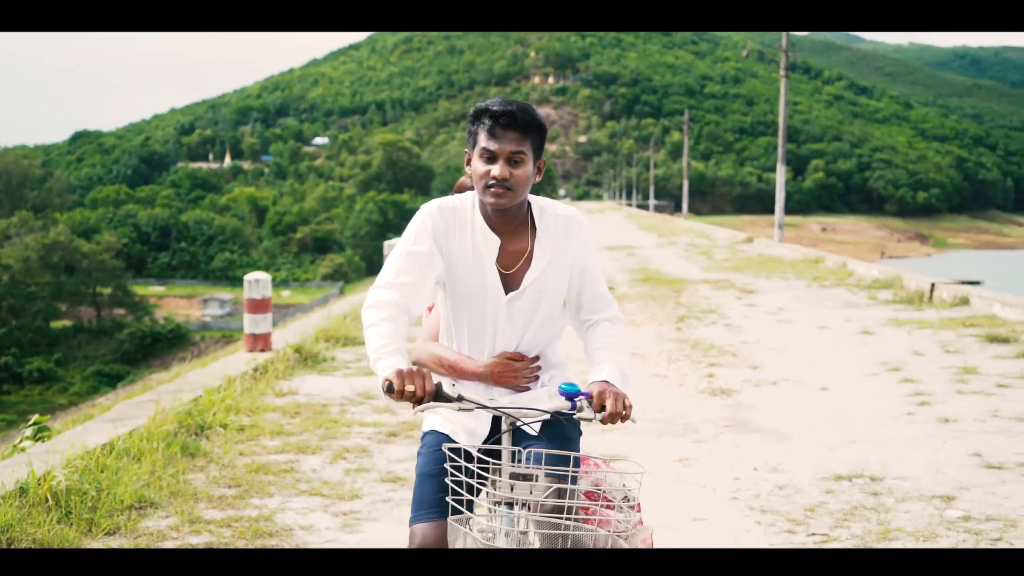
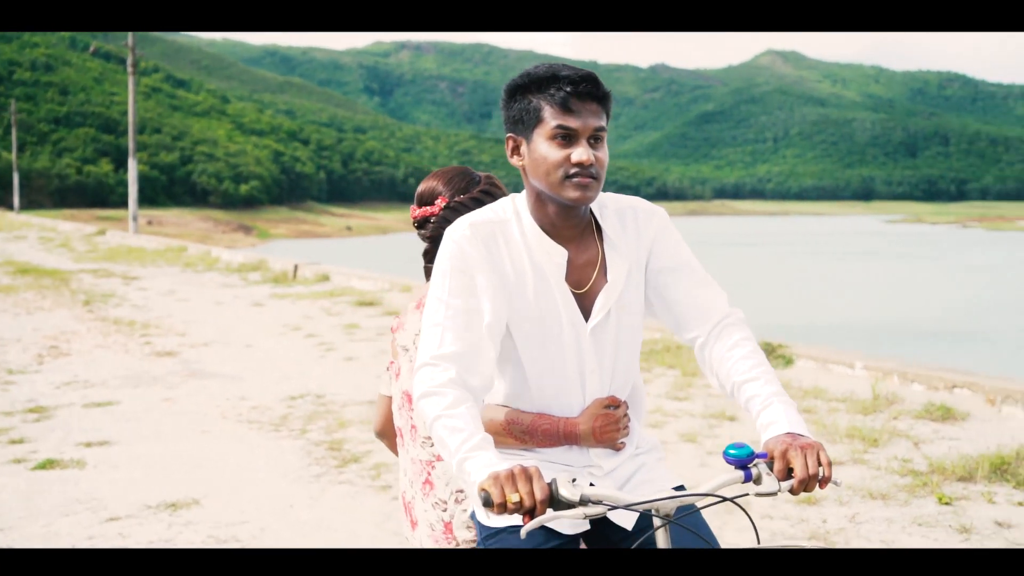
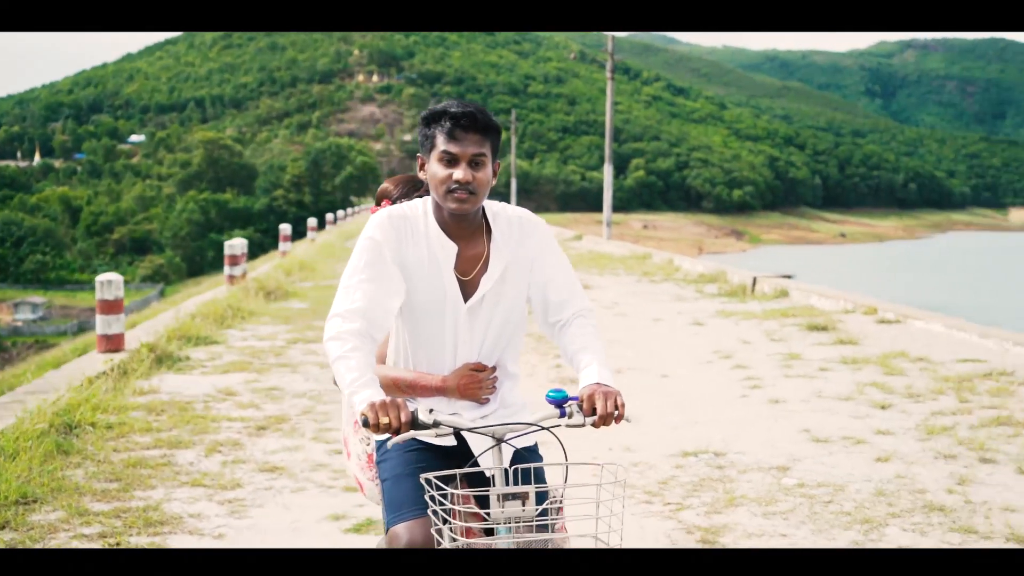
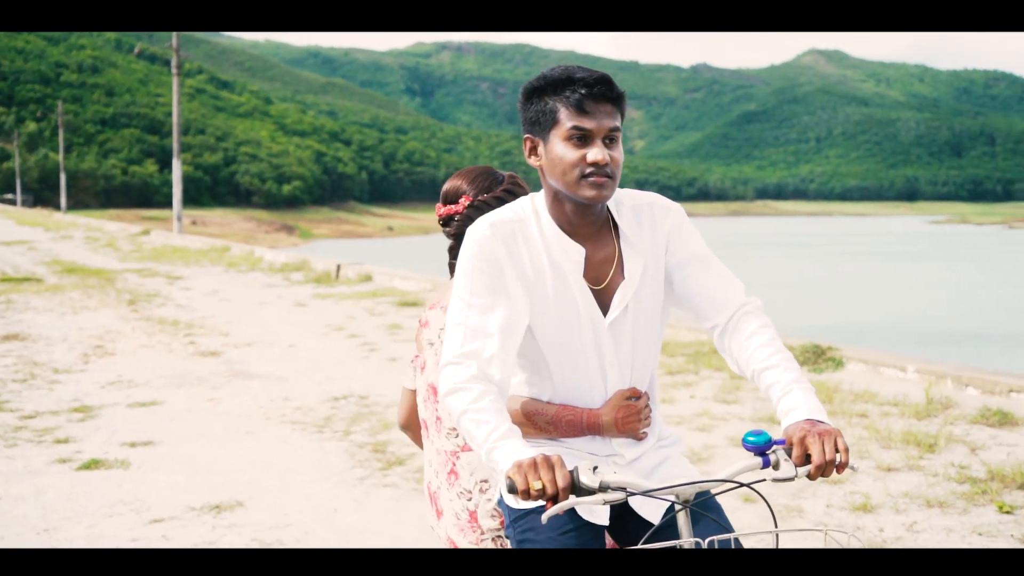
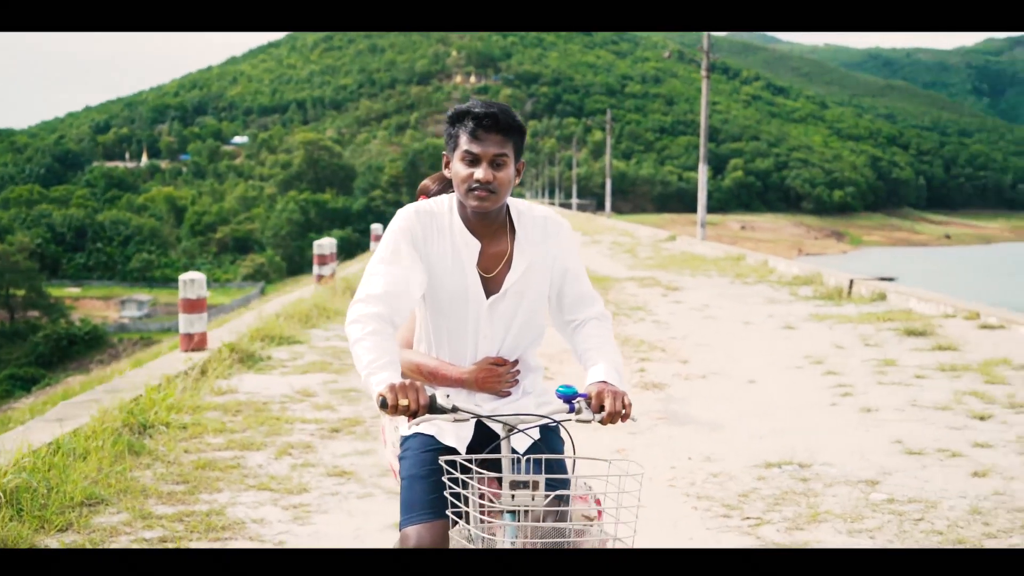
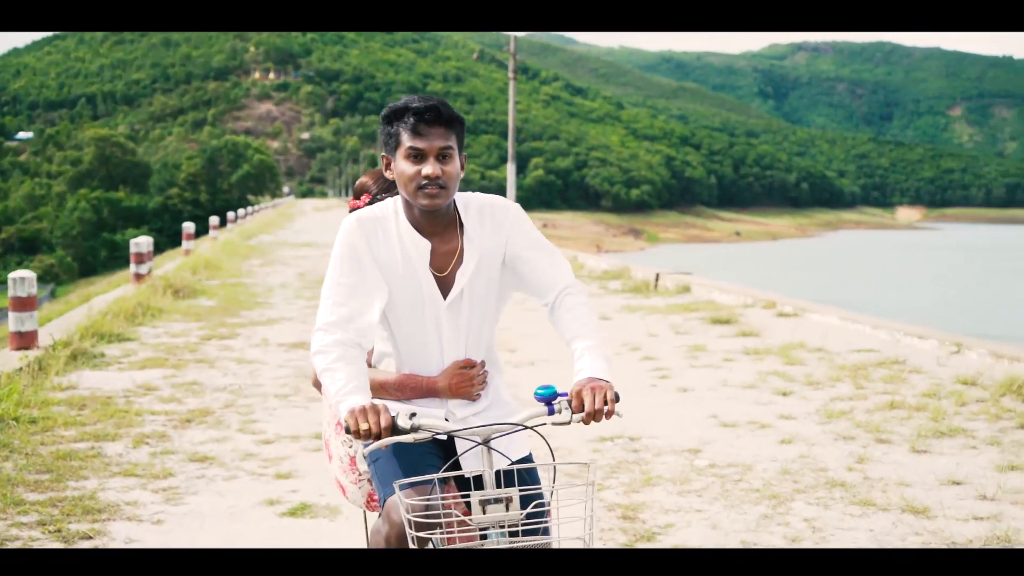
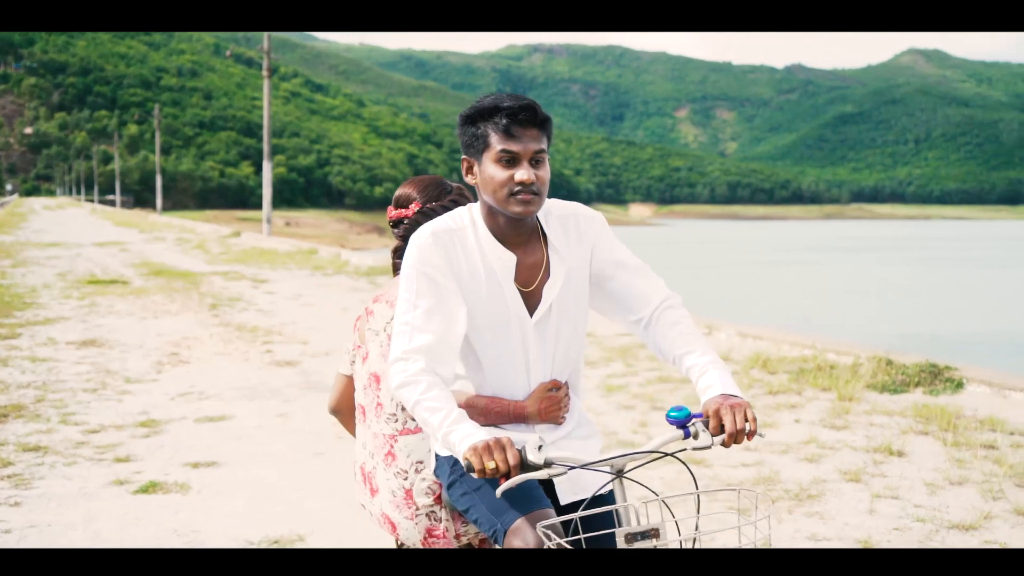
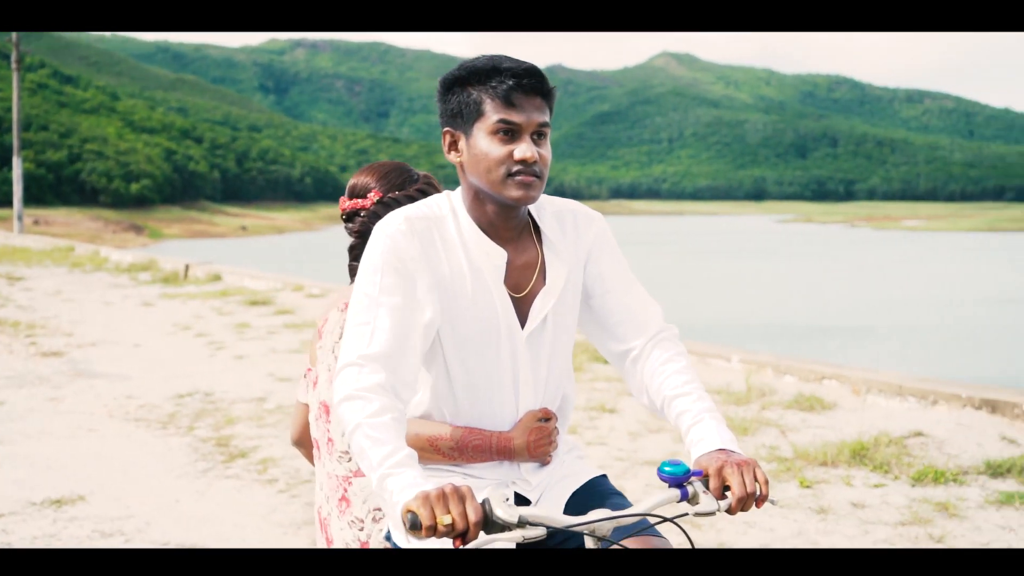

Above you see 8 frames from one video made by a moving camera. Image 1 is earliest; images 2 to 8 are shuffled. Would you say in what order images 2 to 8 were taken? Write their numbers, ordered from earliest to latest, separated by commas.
5, 3, 6, 7, 4, 2, 8
